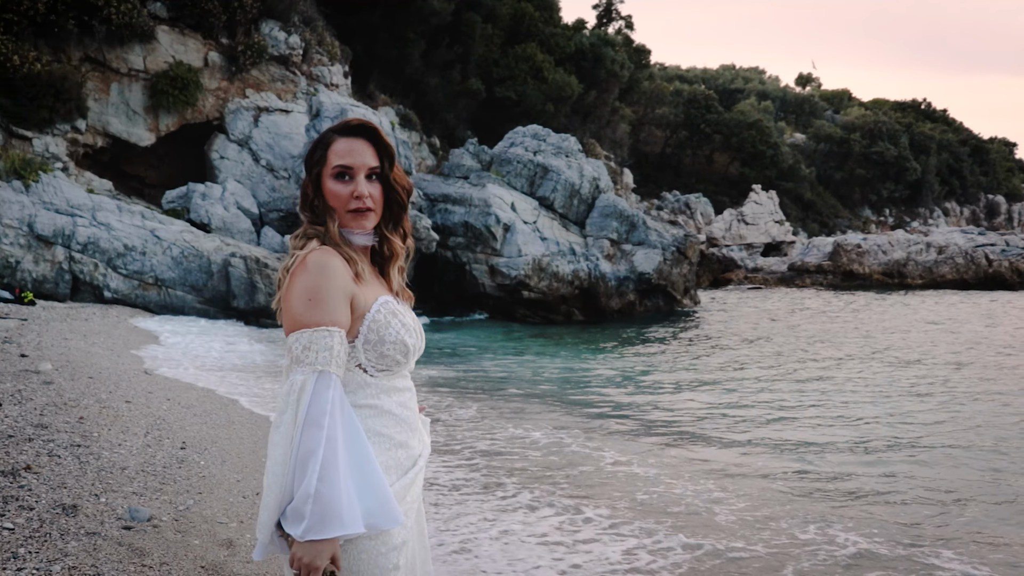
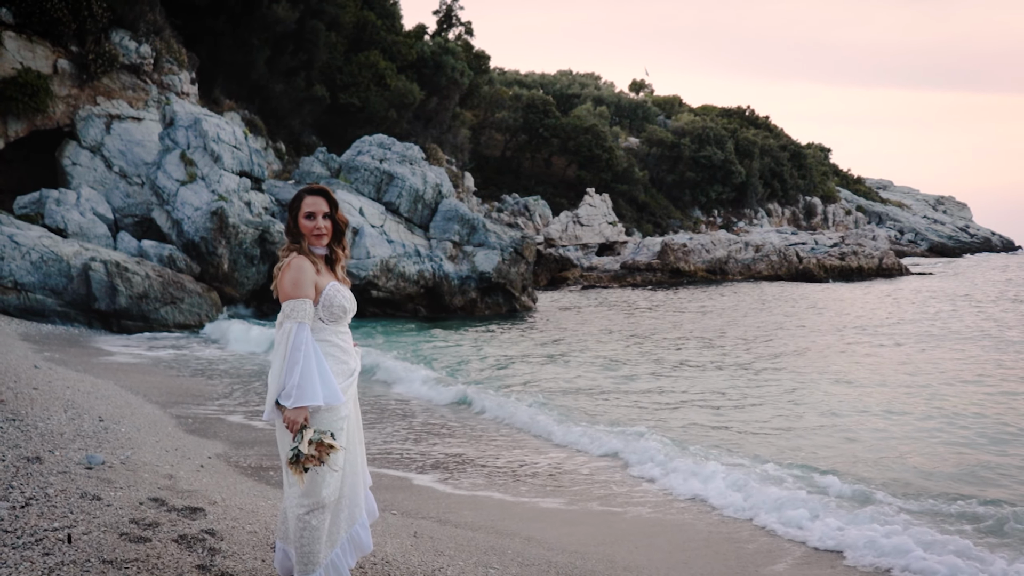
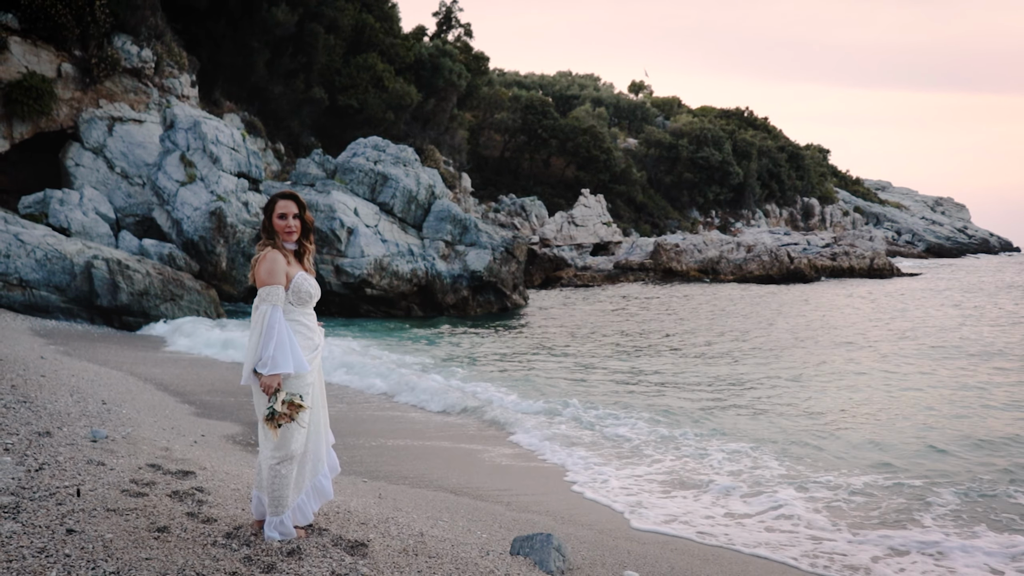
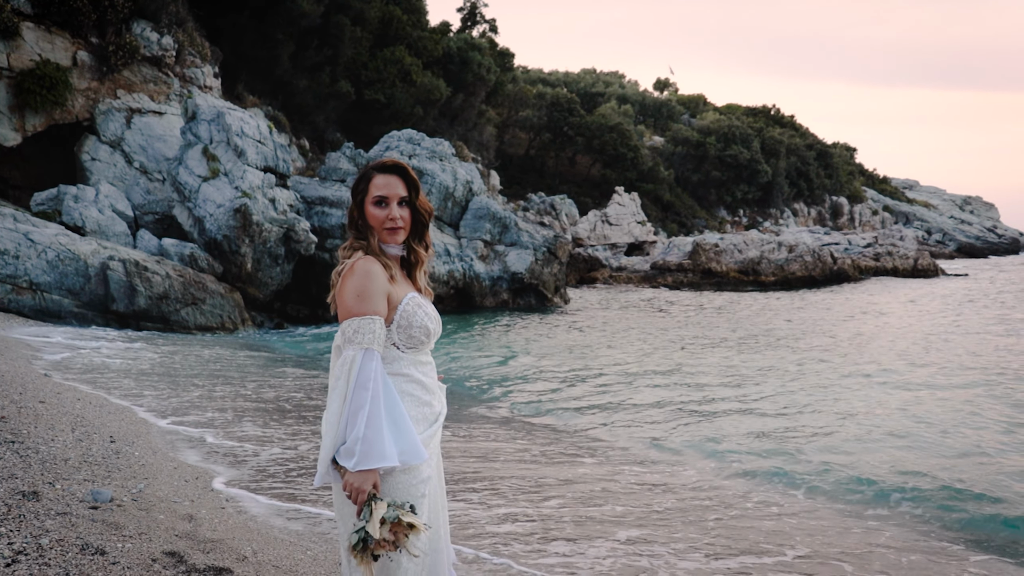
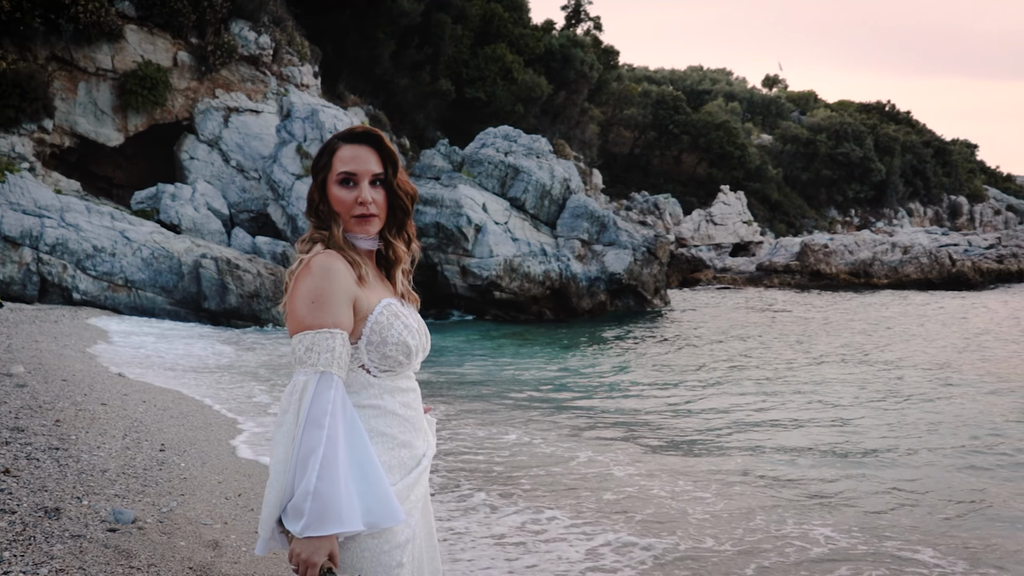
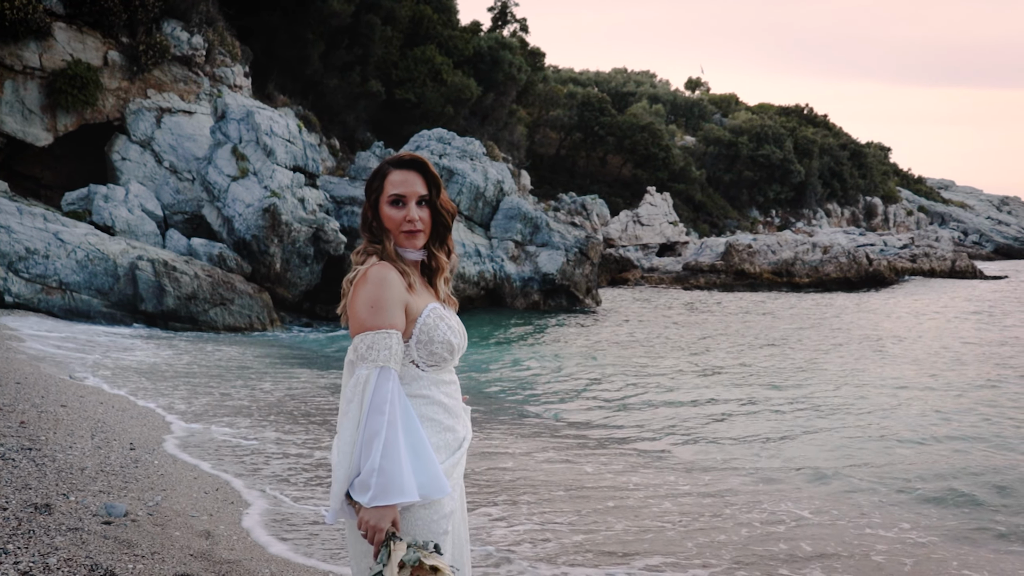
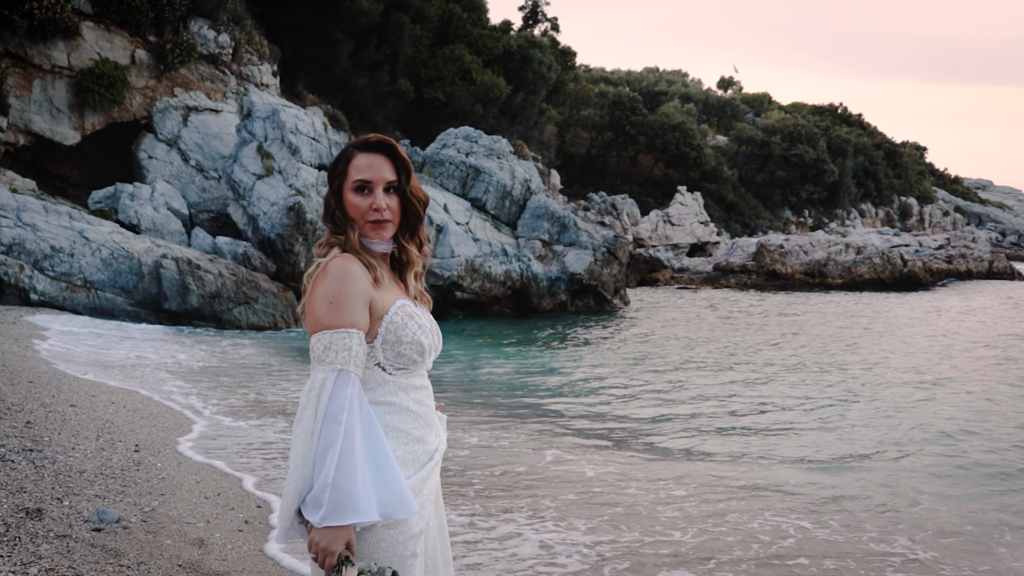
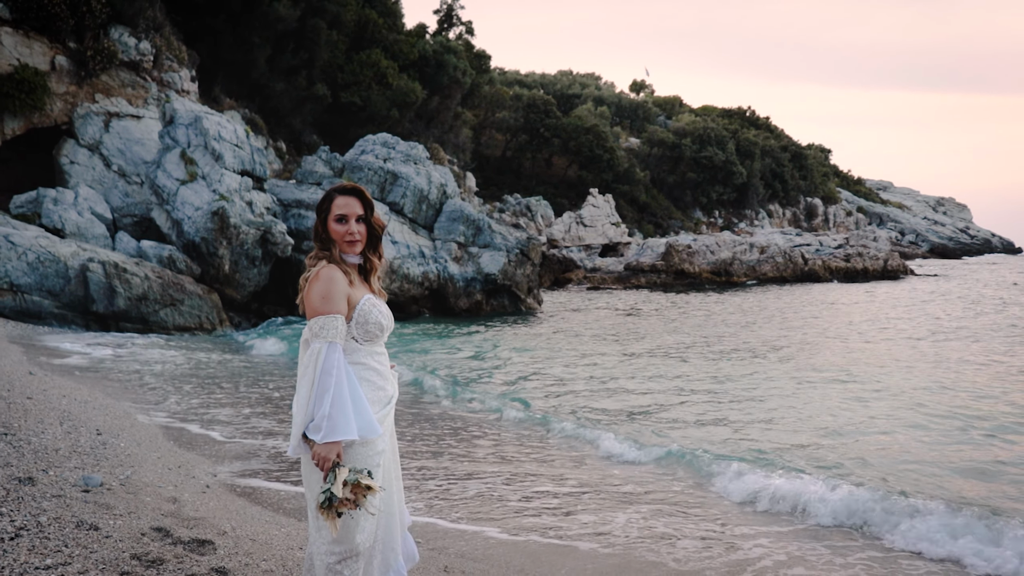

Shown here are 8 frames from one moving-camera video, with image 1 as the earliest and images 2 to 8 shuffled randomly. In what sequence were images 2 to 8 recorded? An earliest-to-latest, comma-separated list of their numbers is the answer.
5, 7, 6, 4, 8, 2, 3
